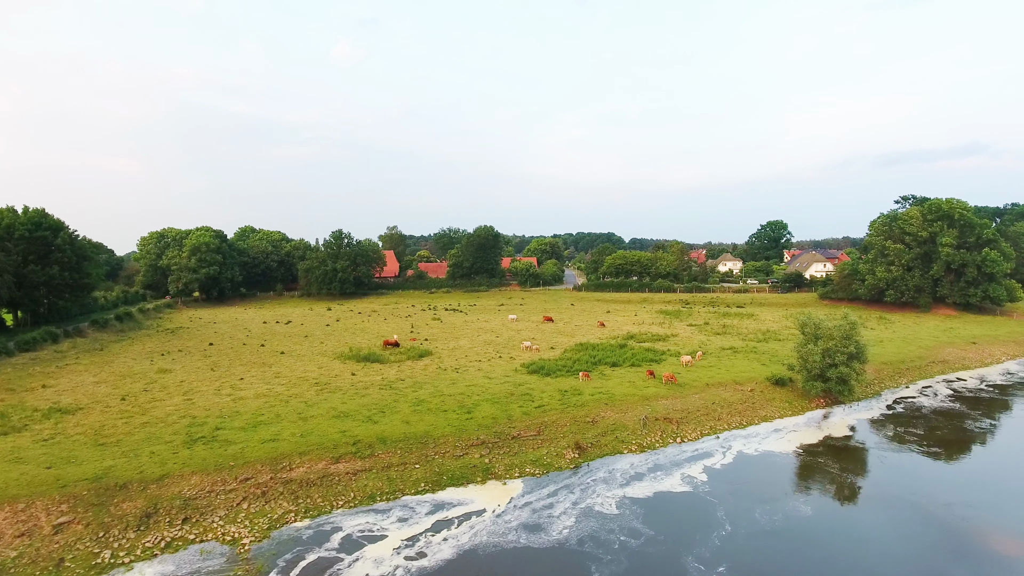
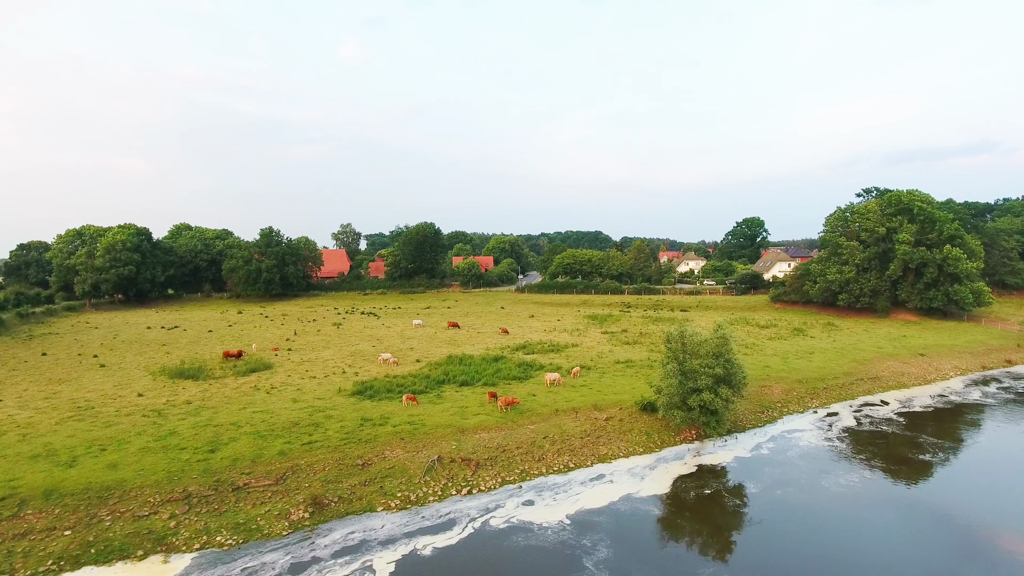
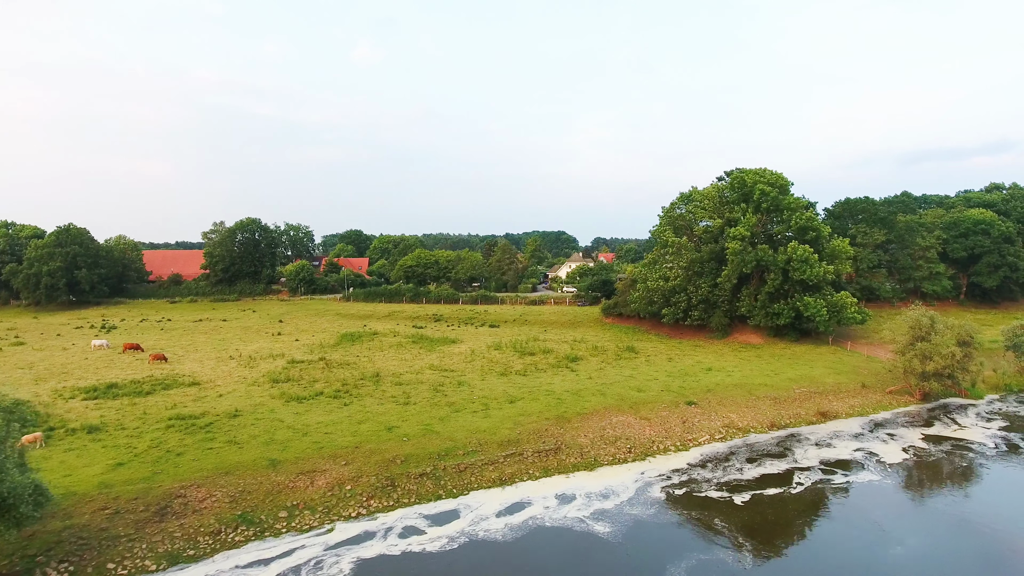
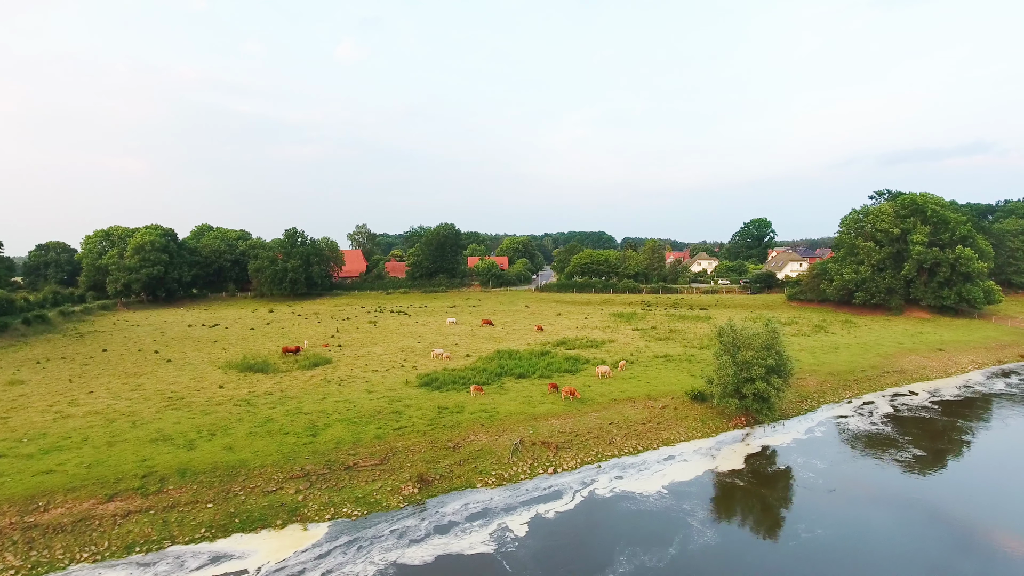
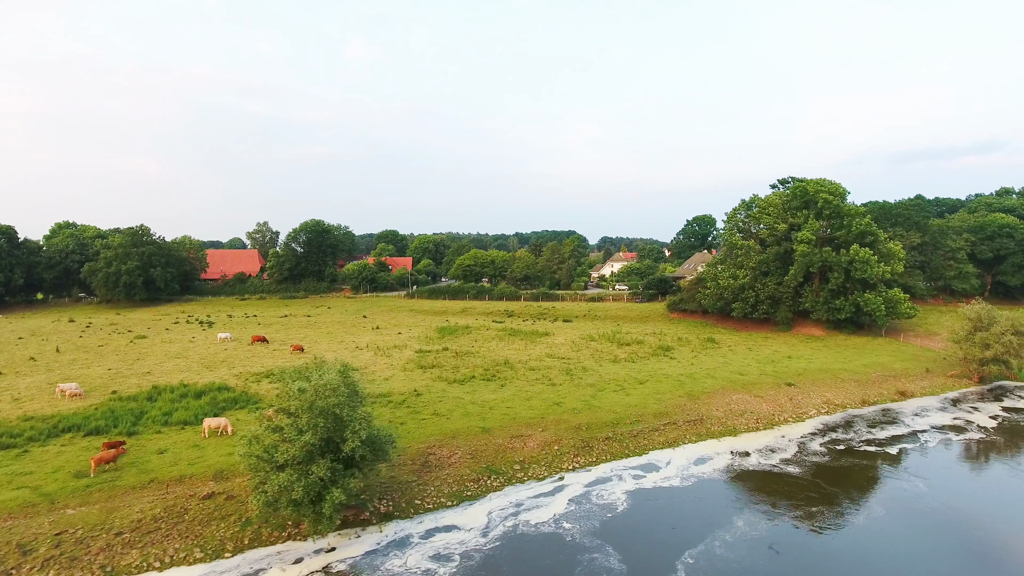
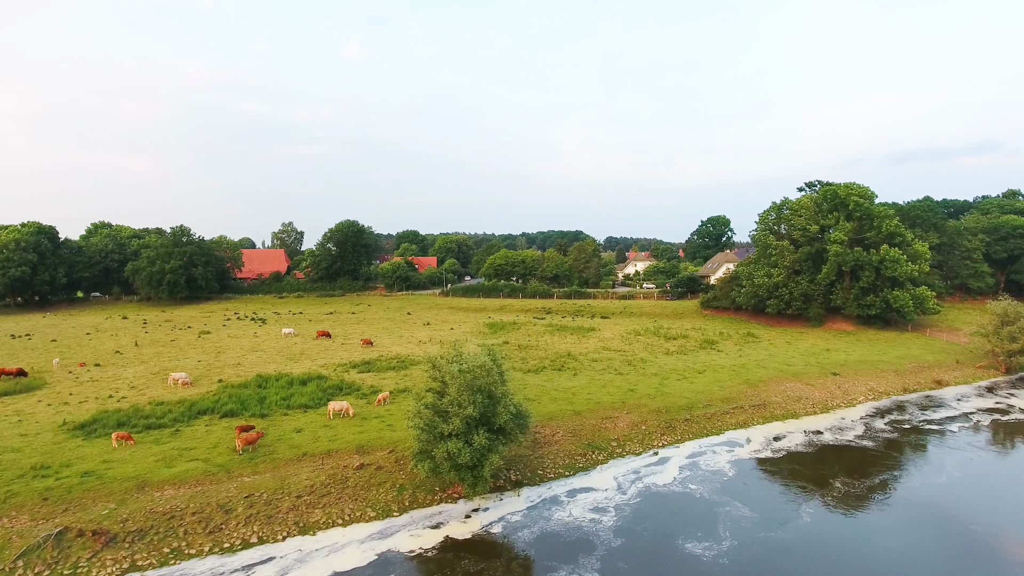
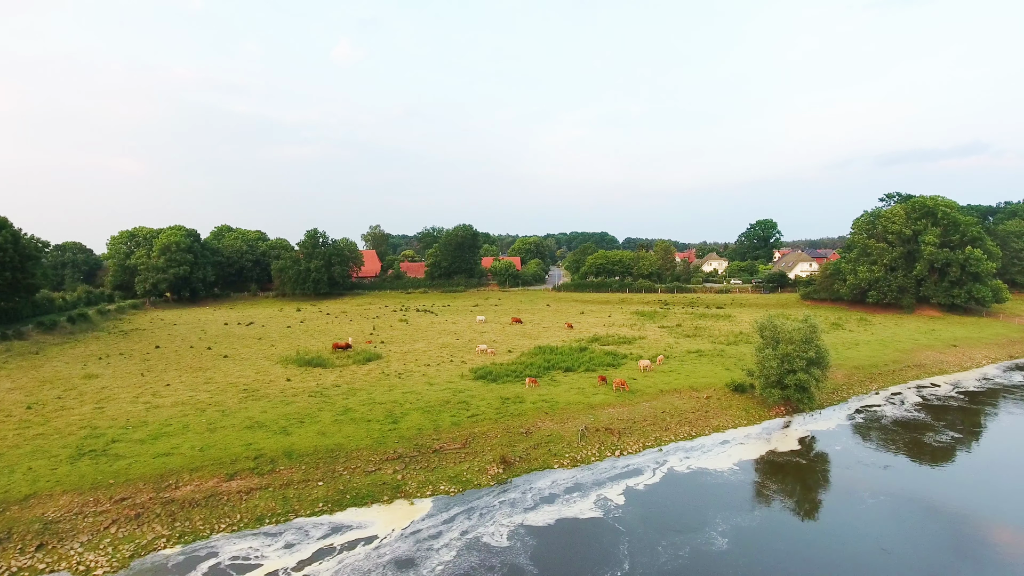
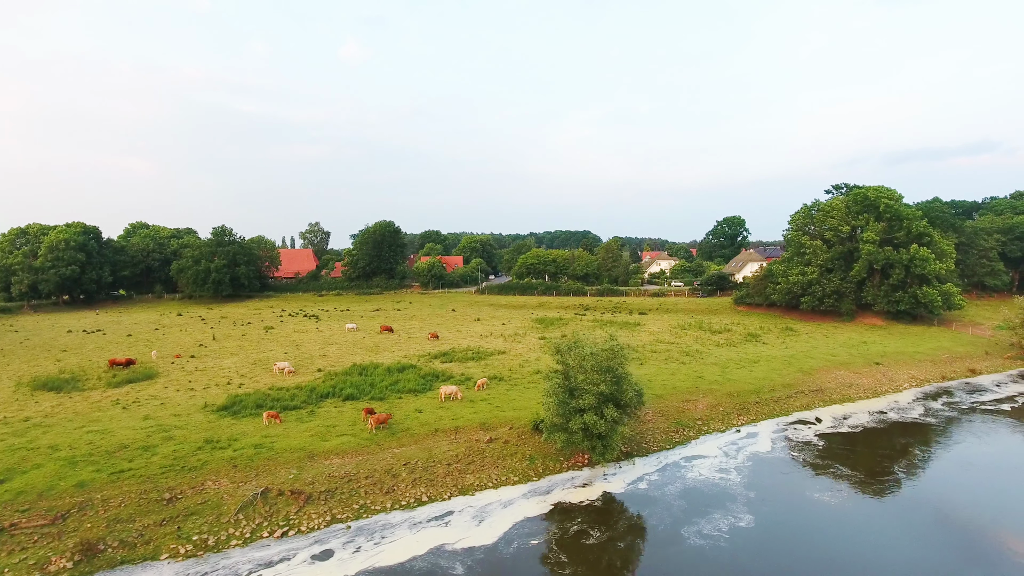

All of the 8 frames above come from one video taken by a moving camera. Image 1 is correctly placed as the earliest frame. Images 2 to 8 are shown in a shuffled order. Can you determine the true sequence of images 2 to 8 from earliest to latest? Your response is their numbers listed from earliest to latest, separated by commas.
7, 4, 2, 8, 6, 5, 3
